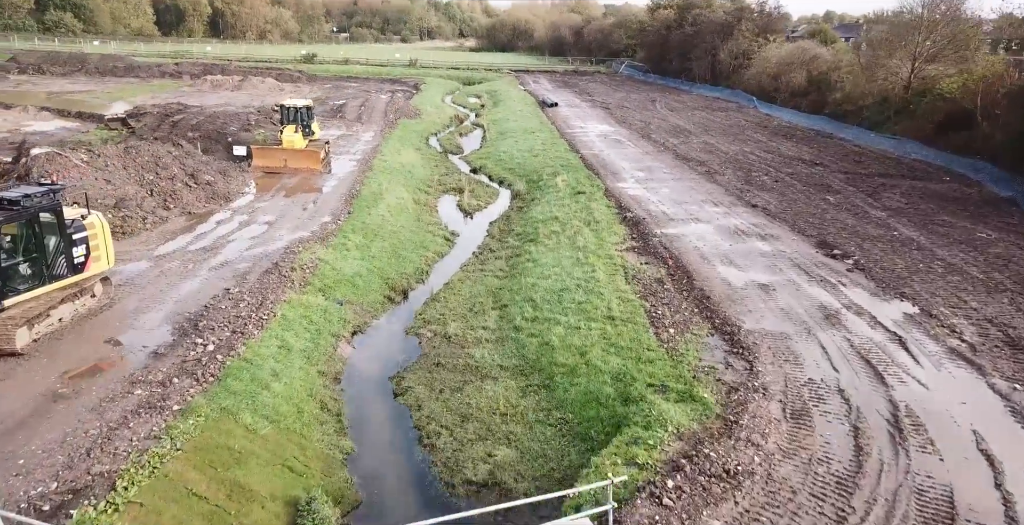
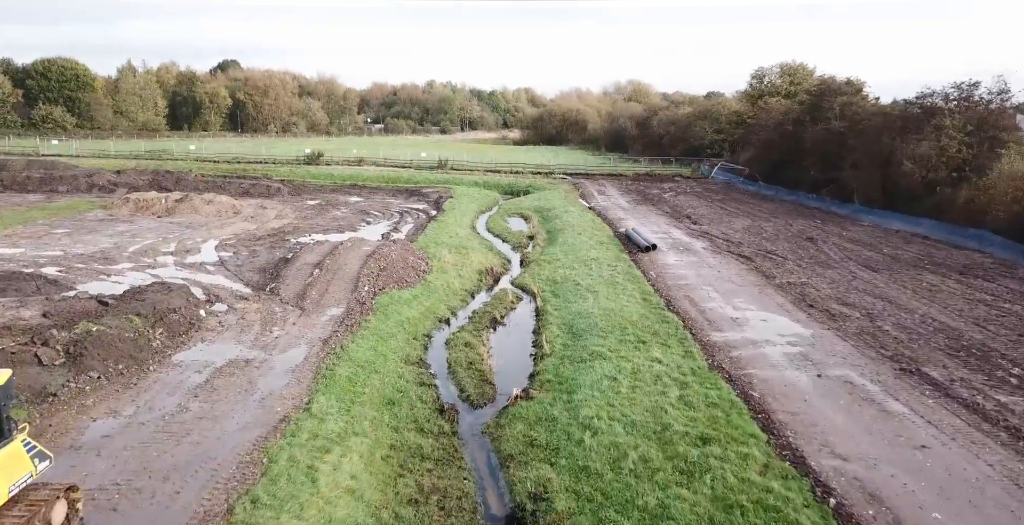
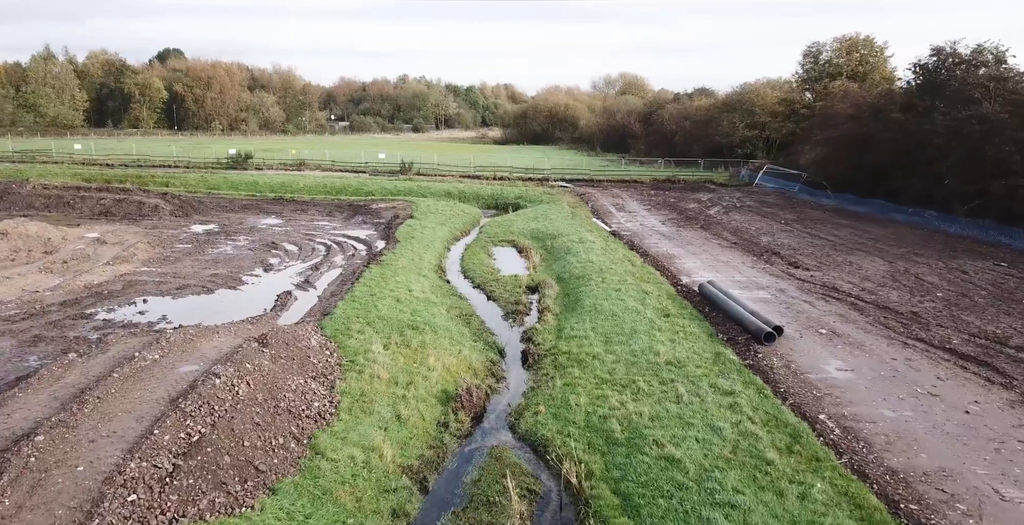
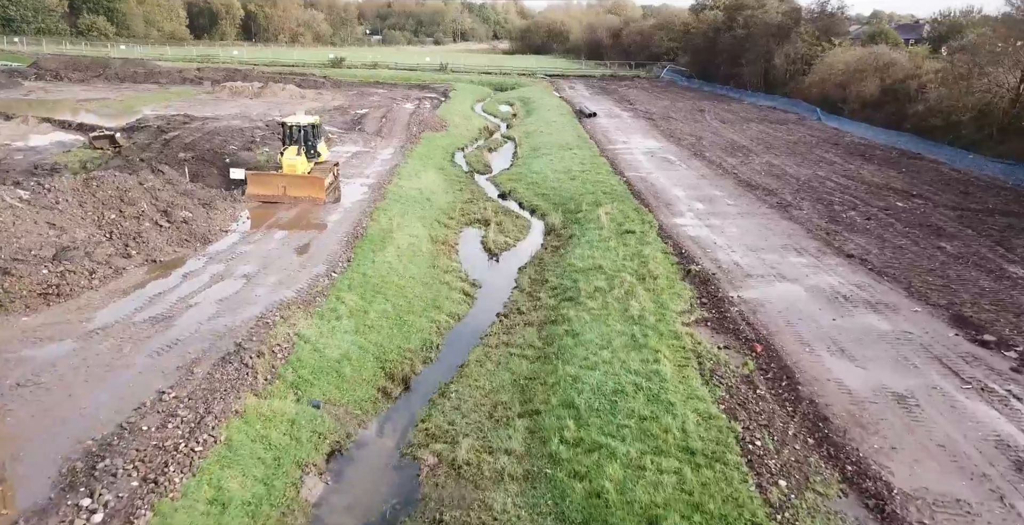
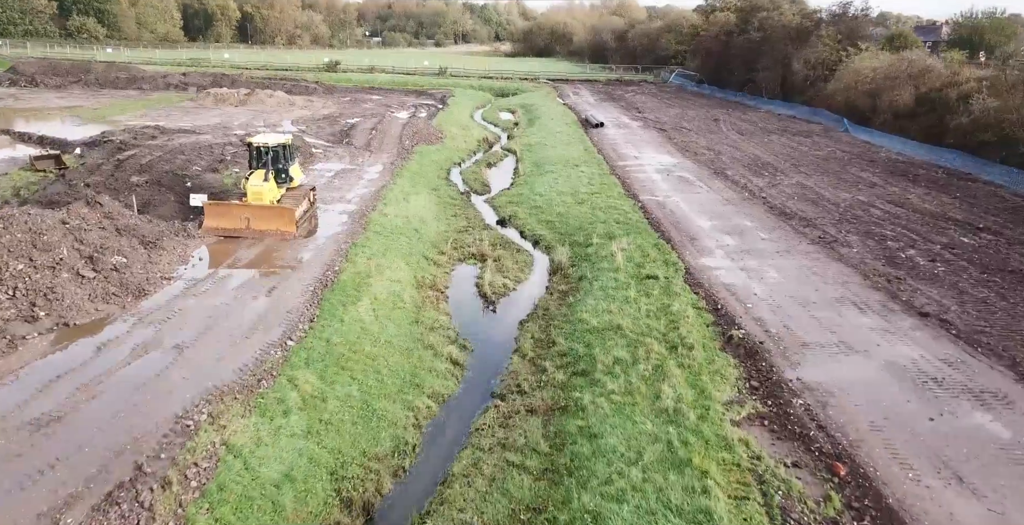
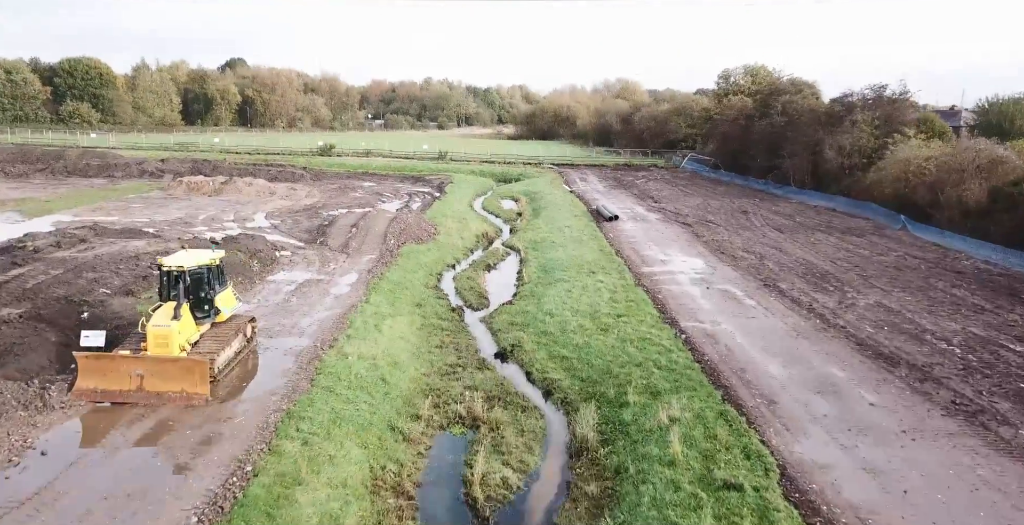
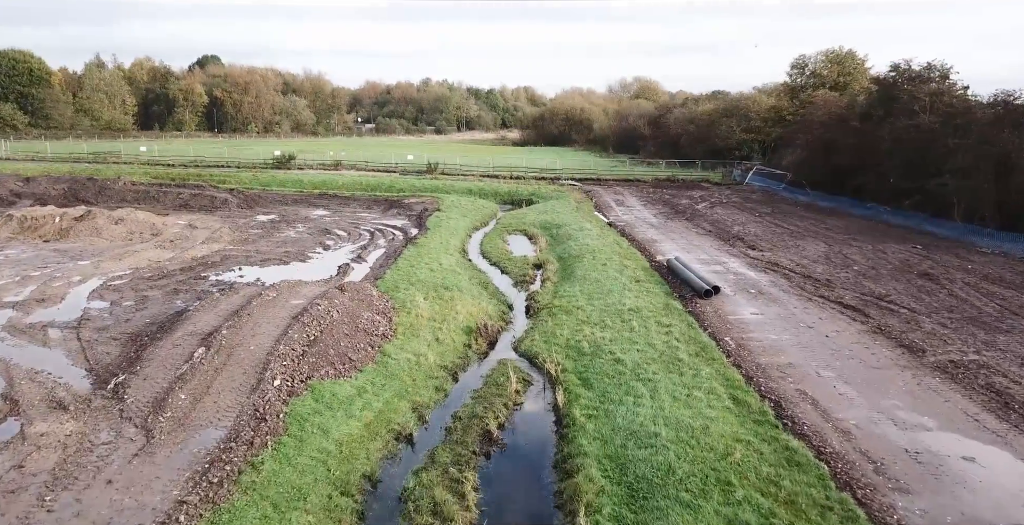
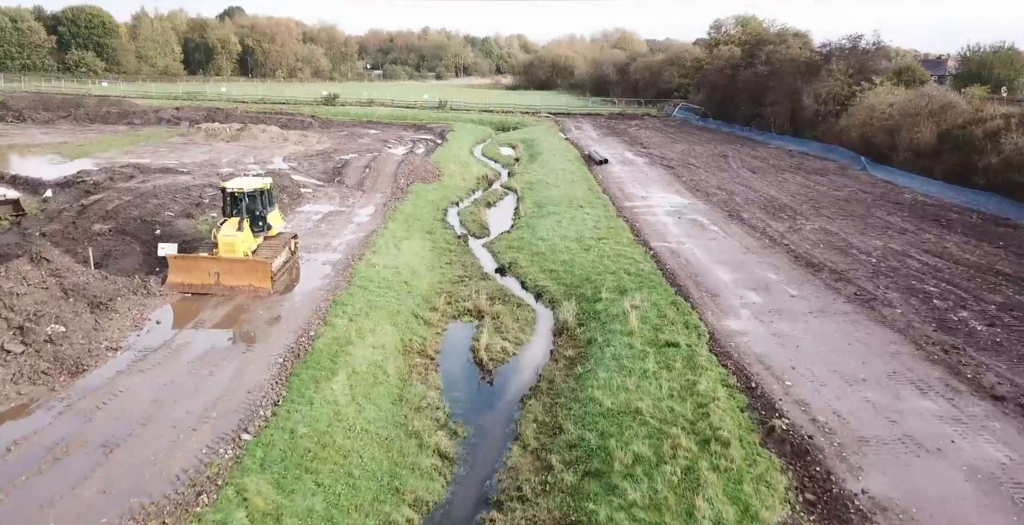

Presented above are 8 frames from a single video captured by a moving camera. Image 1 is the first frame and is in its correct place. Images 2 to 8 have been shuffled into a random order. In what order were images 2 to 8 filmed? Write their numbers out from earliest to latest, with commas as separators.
4, 5, 8, 6, 2, 7, 3
